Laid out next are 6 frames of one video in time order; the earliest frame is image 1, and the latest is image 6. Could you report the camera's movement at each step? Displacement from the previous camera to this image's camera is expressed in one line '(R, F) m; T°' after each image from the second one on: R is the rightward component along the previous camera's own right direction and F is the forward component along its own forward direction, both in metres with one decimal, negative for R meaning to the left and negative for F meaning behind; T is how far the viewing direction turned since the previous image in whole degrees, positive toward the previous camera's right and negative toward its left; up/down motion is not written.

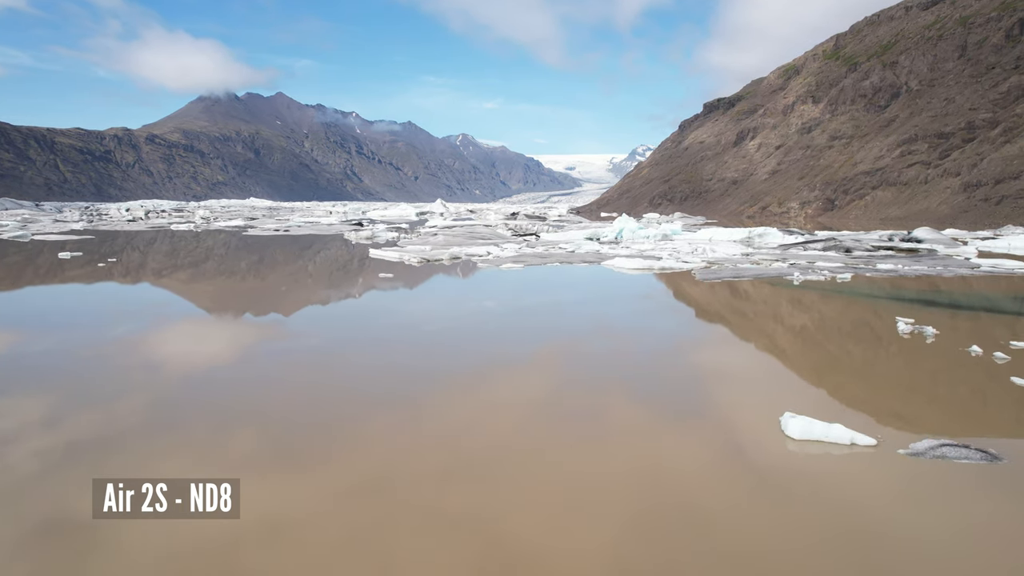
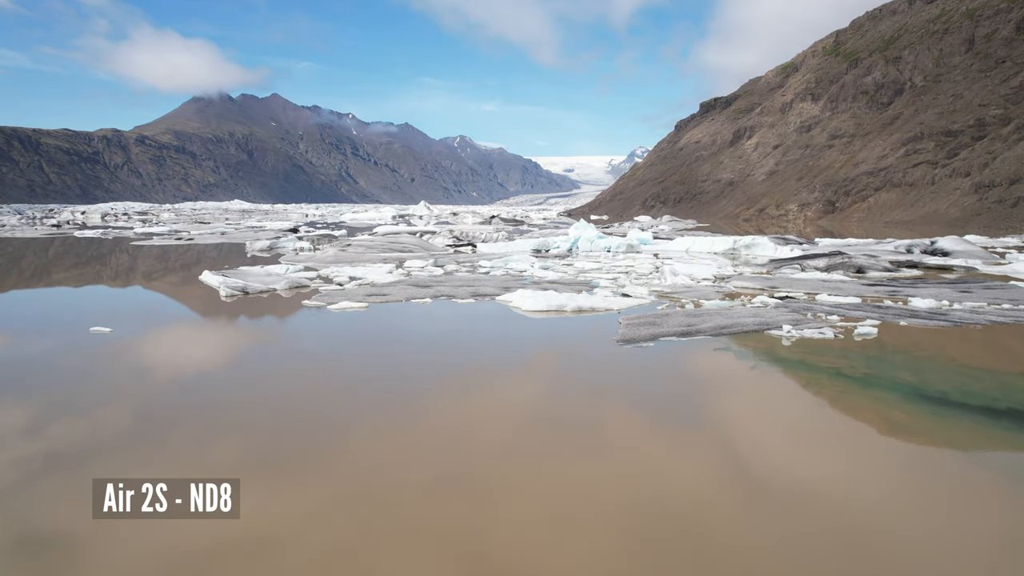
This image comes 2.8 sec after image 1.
(+0.7, +1.3) m; 0°
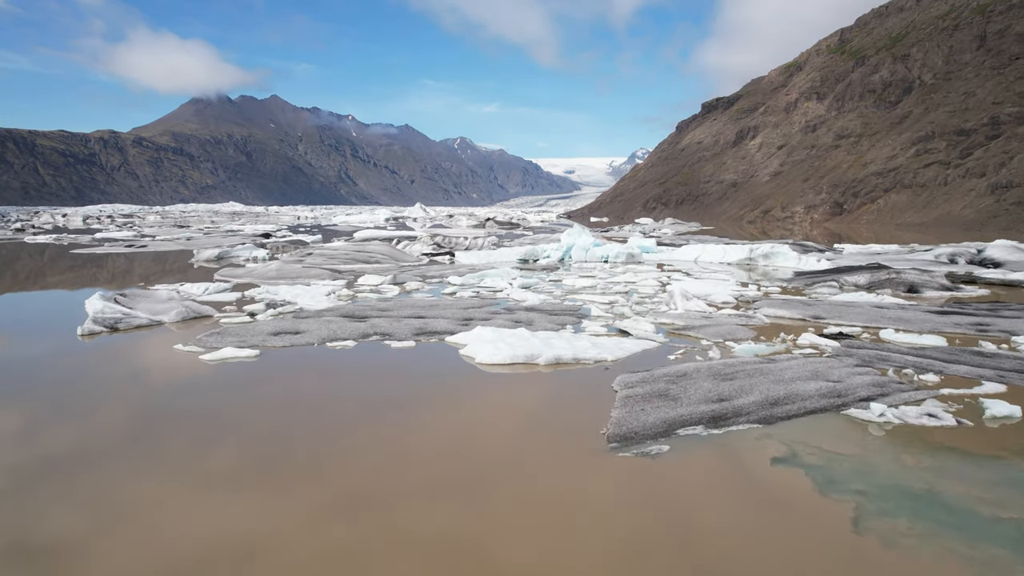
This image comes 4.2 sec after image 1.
(+0.2, +0.7) m; 0°
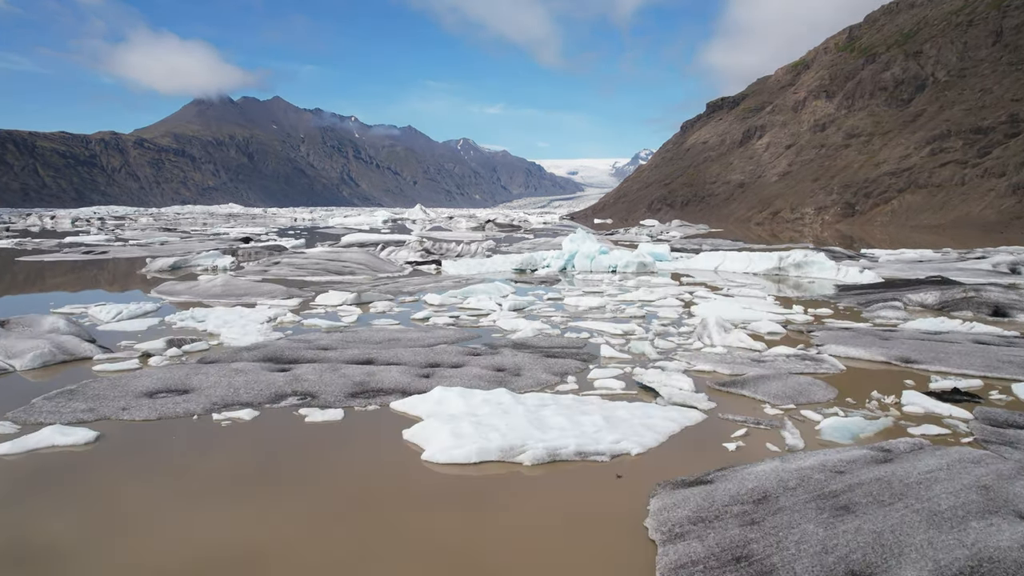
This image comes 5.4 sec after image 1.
(+0.1, +0.6) m; 0°
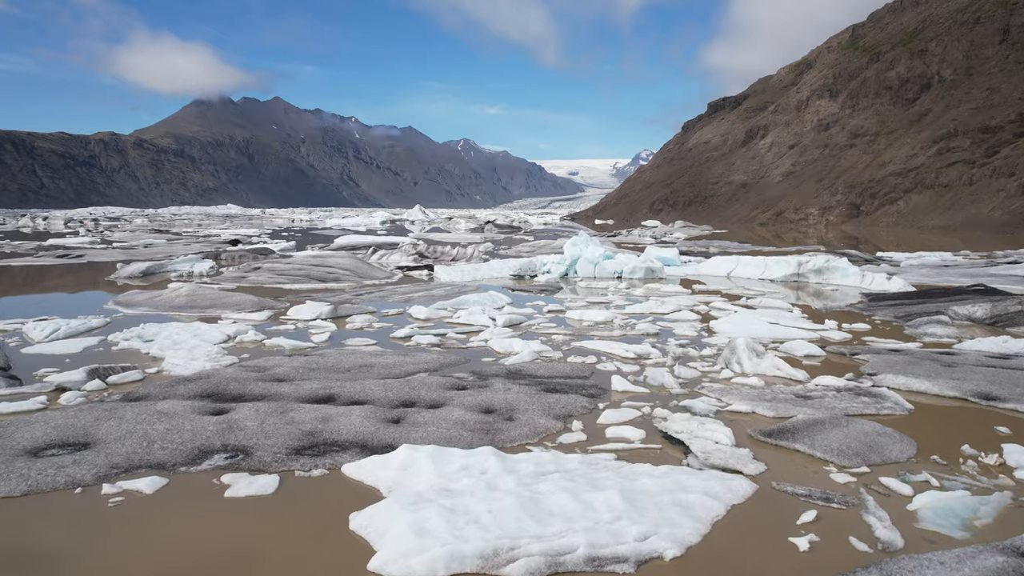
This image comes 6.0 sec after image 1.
(0.0, +0.3) m; 0°
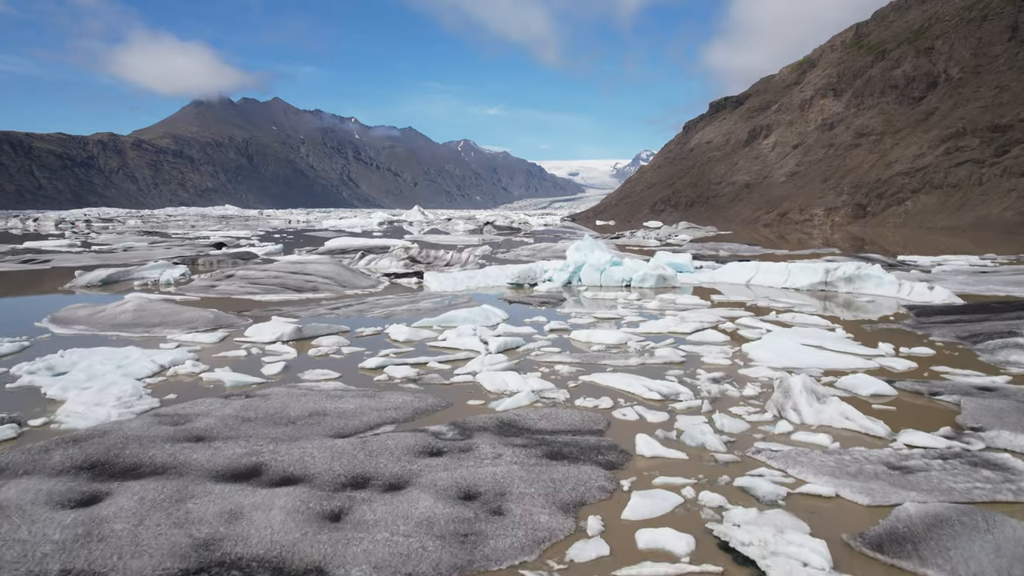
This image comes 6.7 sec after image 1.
(0.0, +0.4) m; 0°
